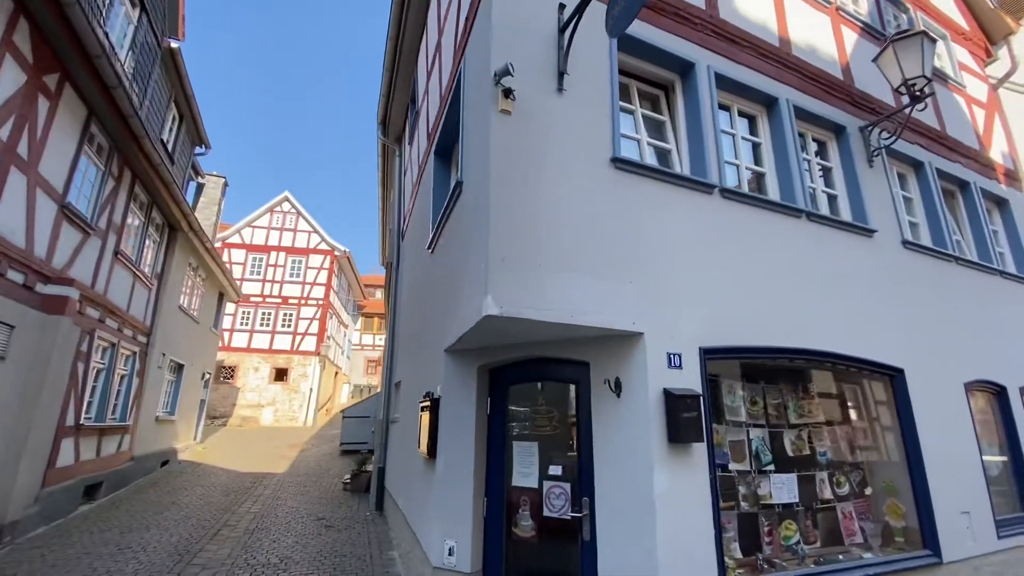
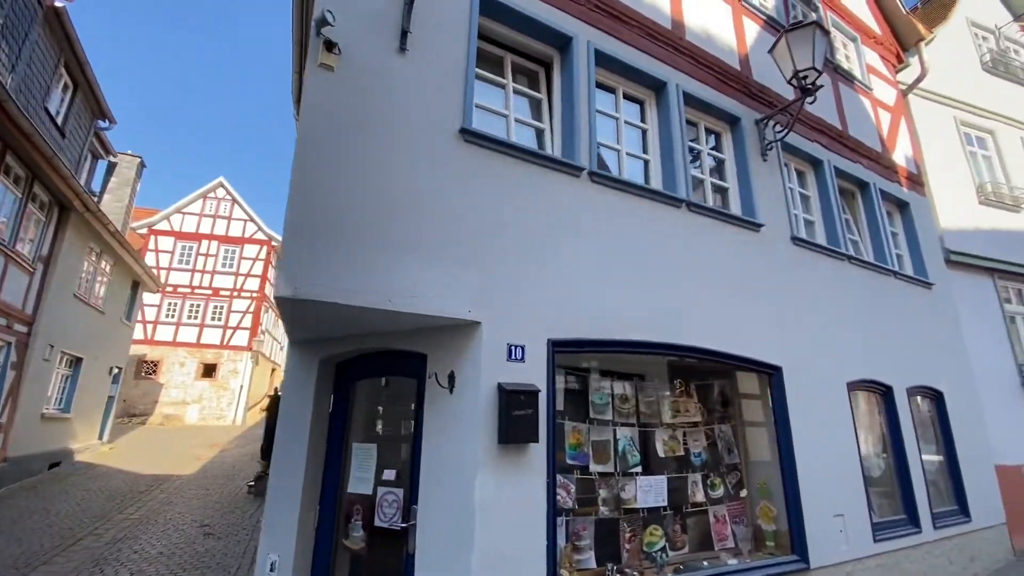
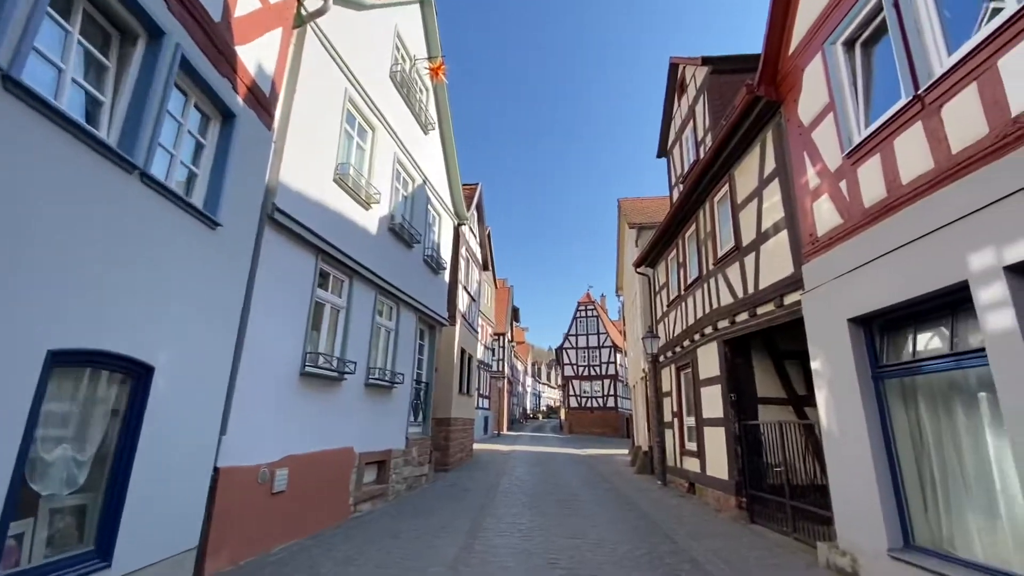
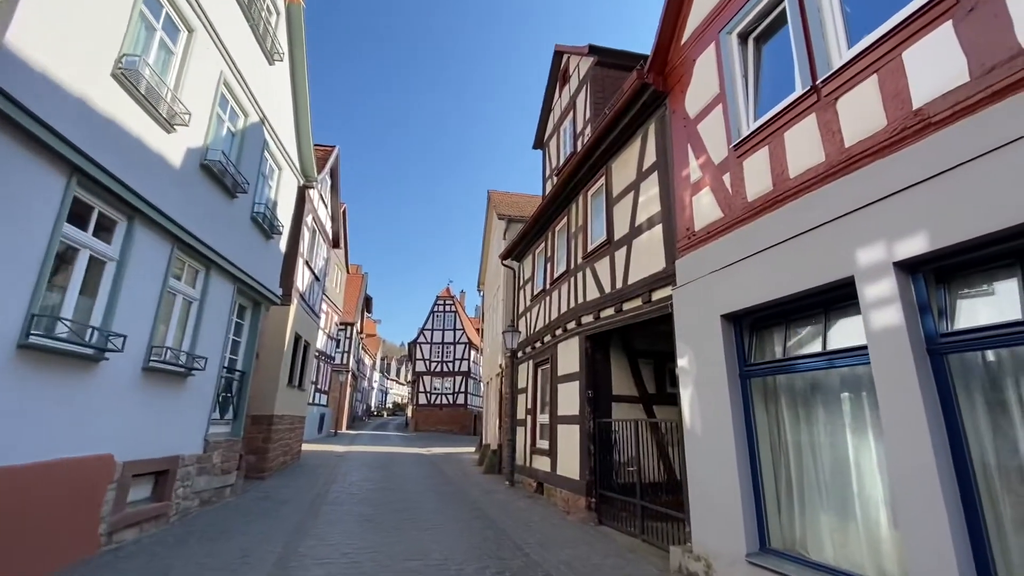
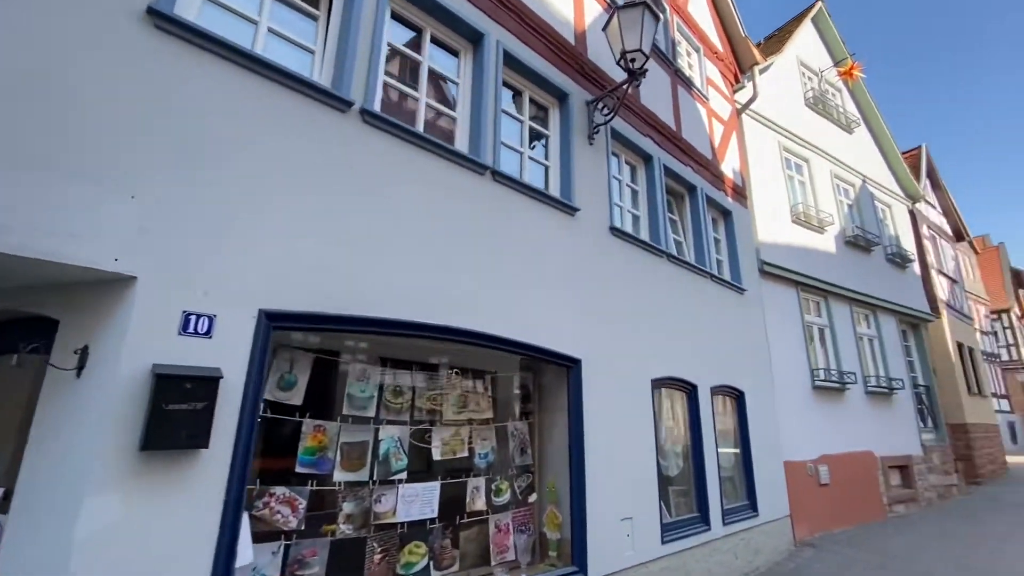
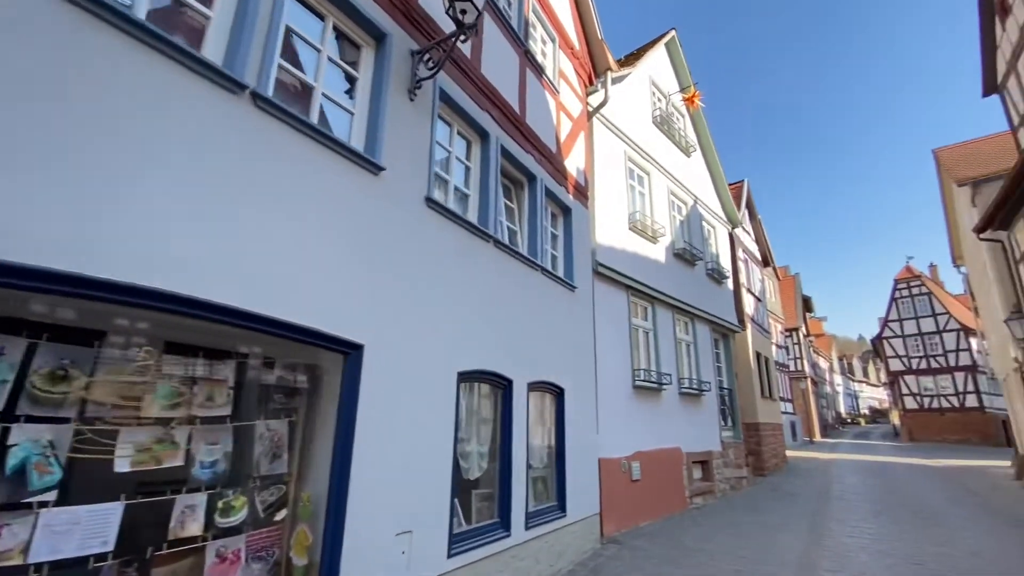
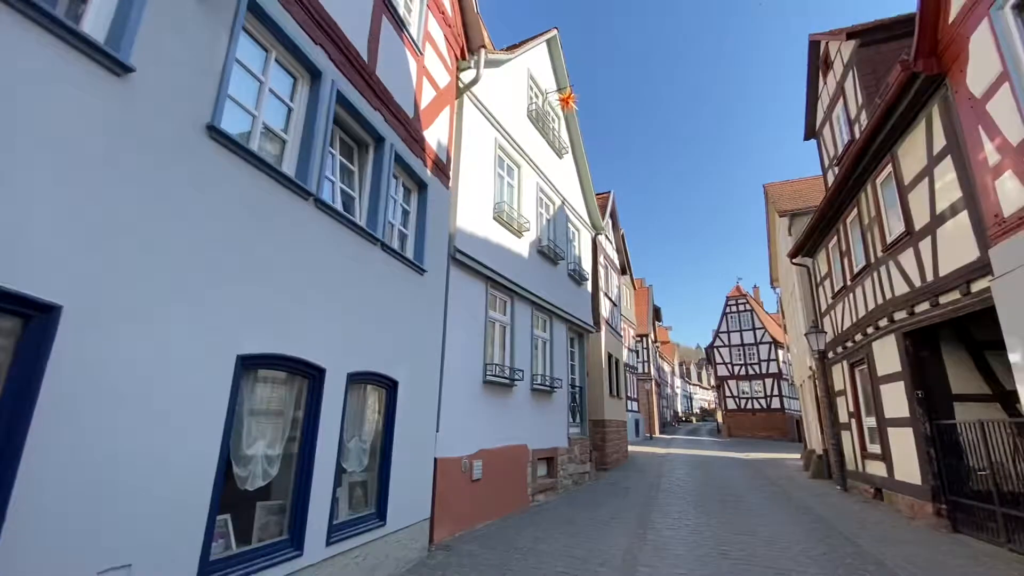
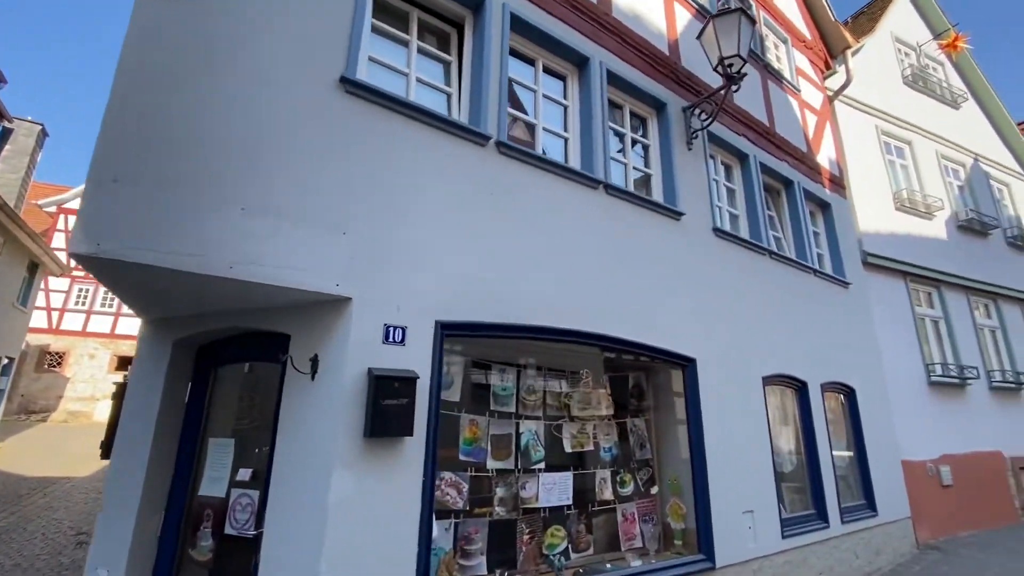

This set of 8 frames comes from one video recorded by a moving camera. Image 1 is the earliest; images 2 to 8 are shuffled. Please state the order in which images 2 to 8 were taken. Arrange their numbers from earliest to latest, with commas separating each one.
2, 8, 5, 6, 7, 3, 4
